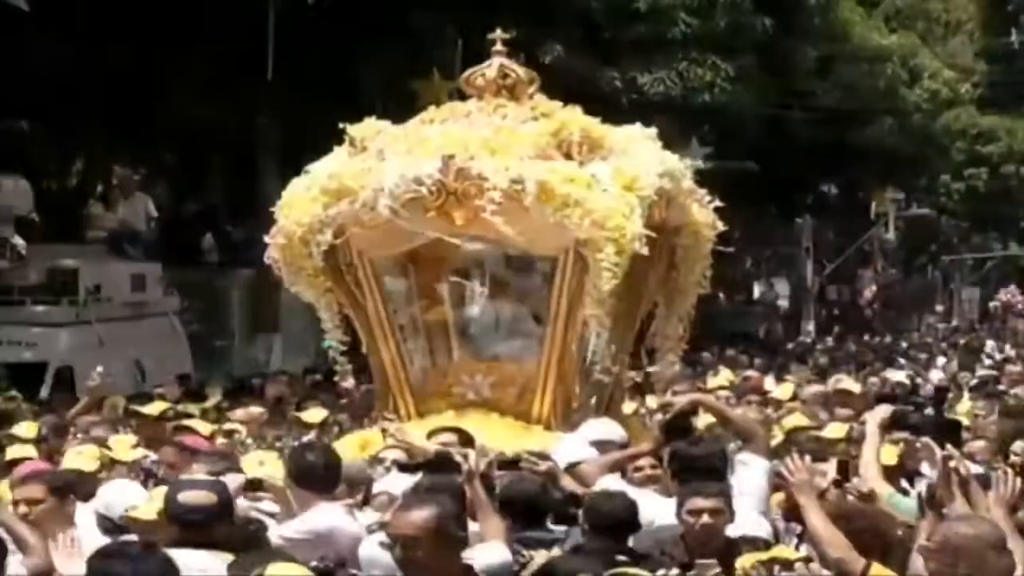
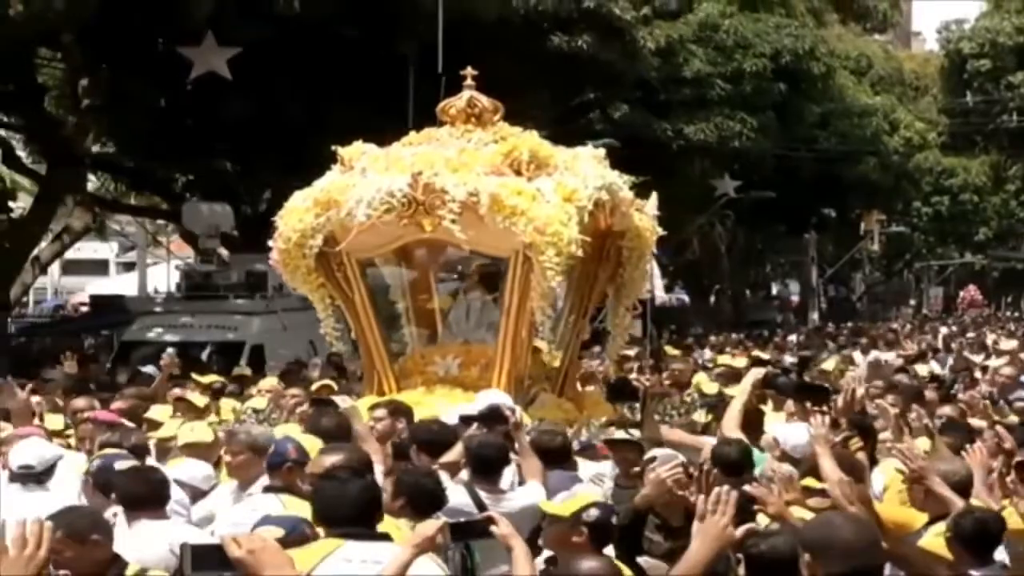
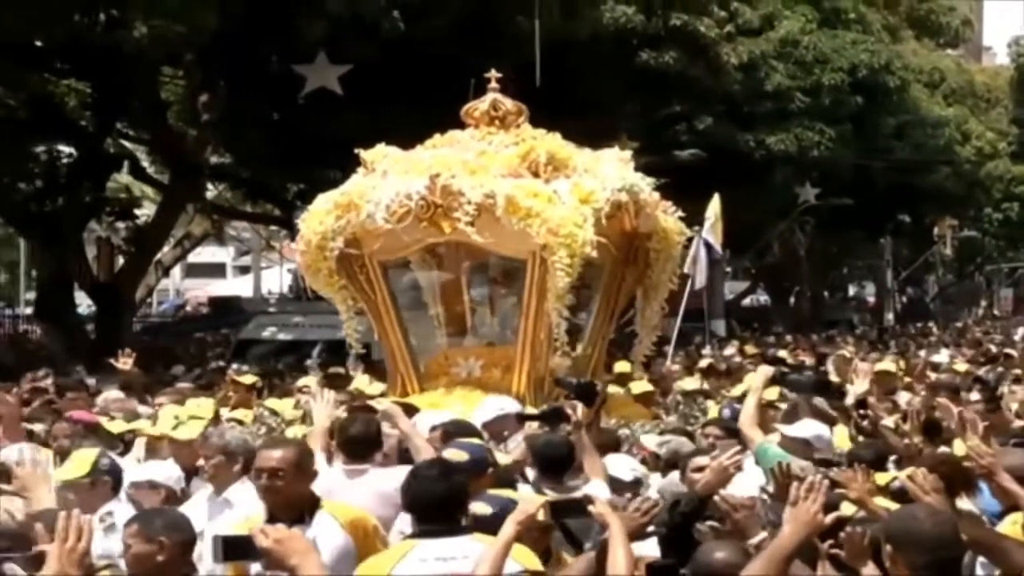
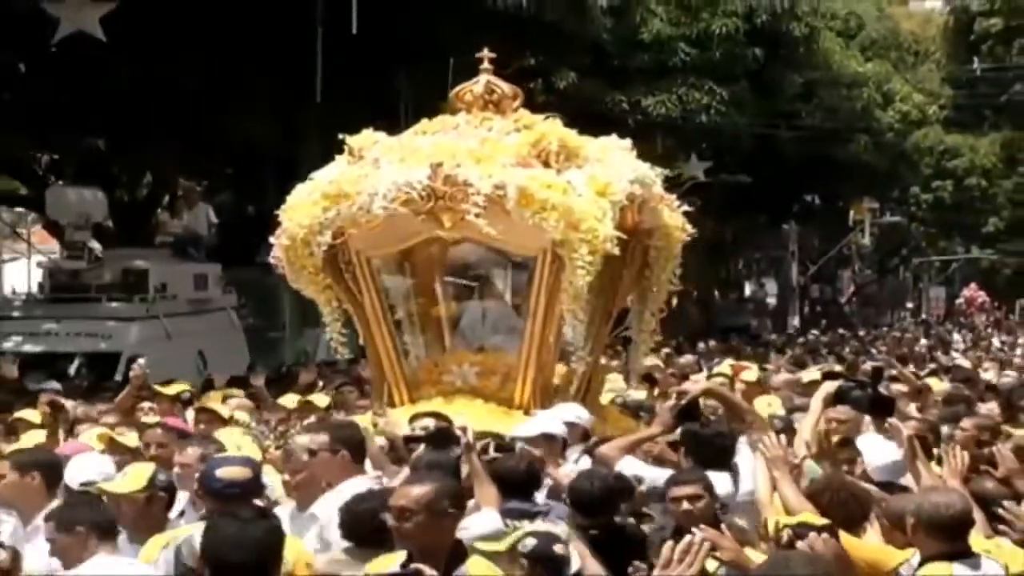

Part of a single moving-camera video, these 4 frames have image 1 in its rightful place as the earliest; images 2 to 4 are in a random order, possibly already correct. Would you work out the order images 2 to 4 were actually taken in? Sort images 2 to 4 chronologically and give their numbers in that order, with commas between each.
4, 2, 3
